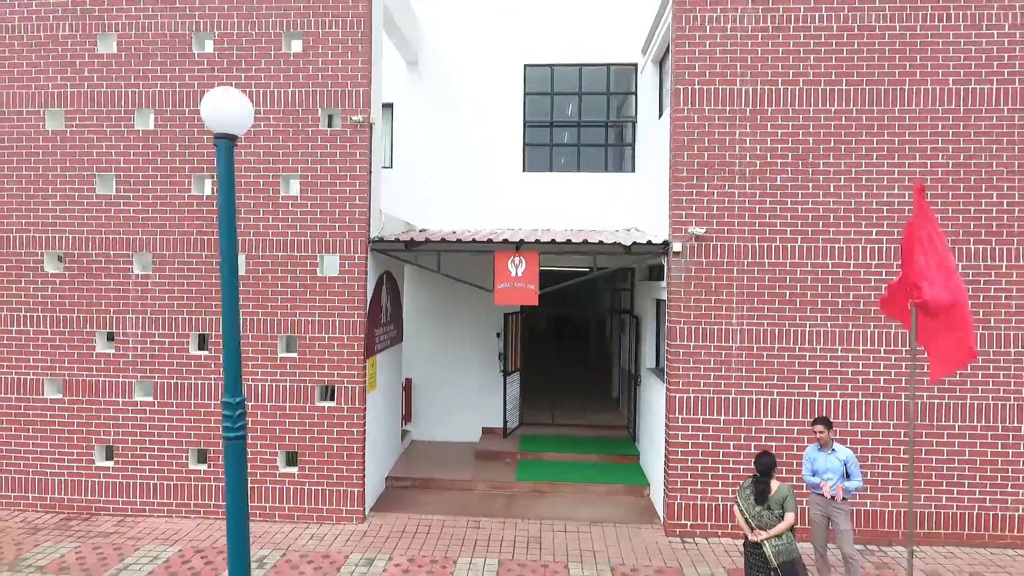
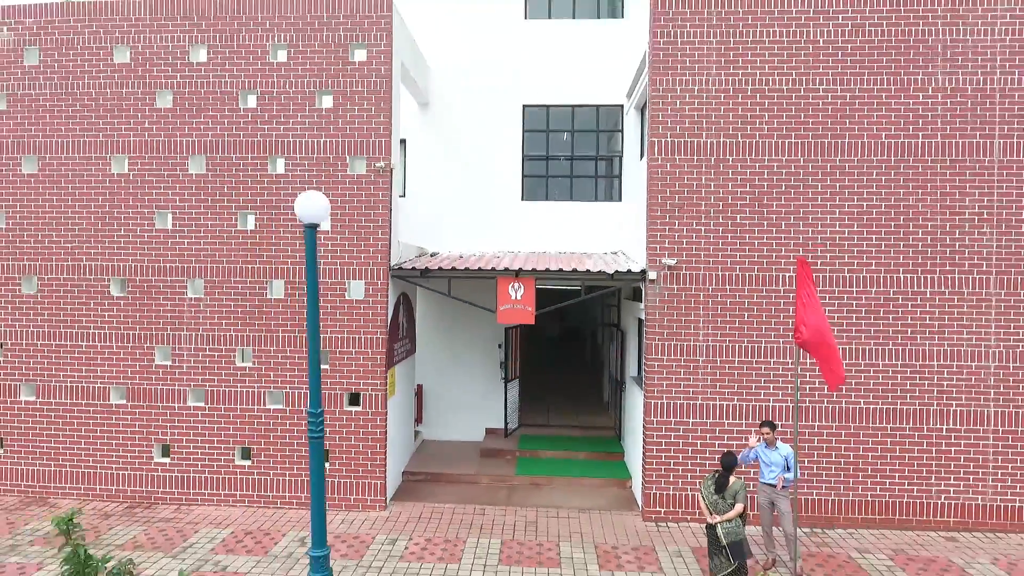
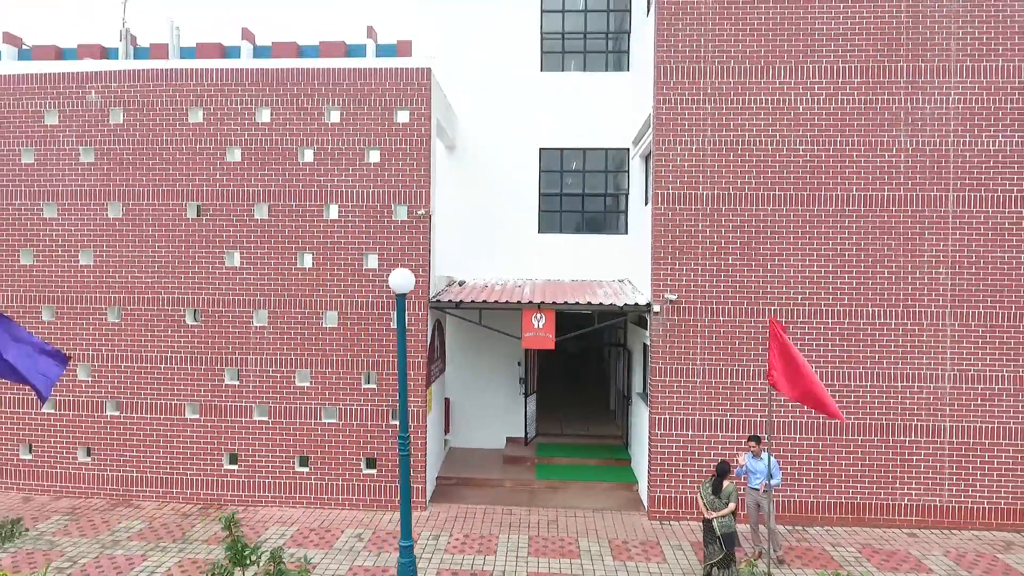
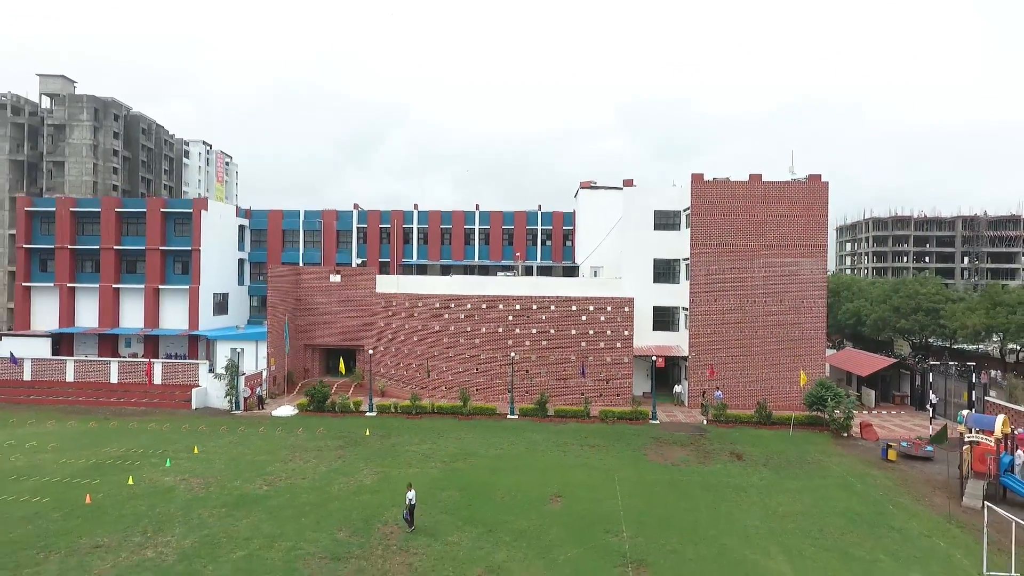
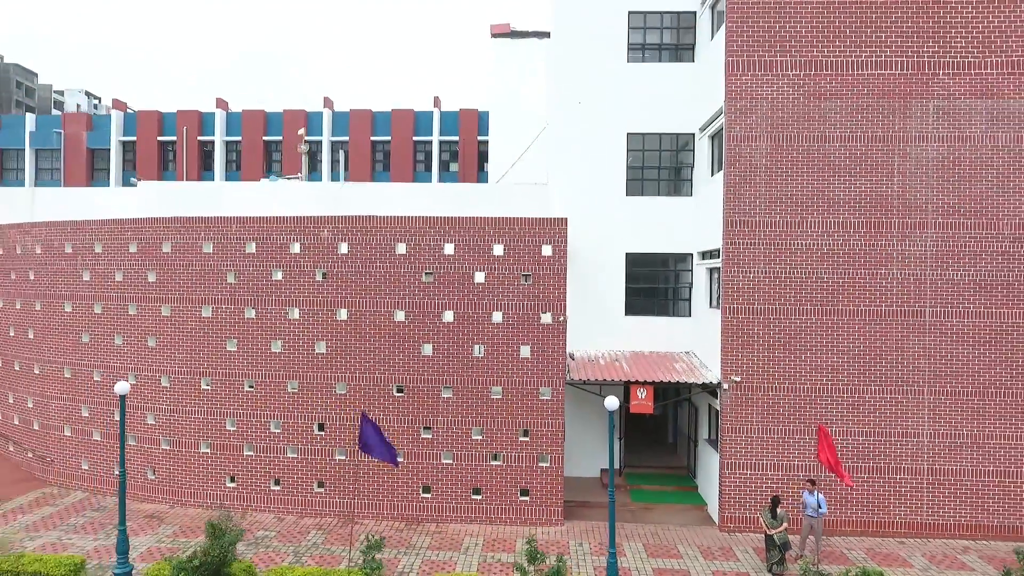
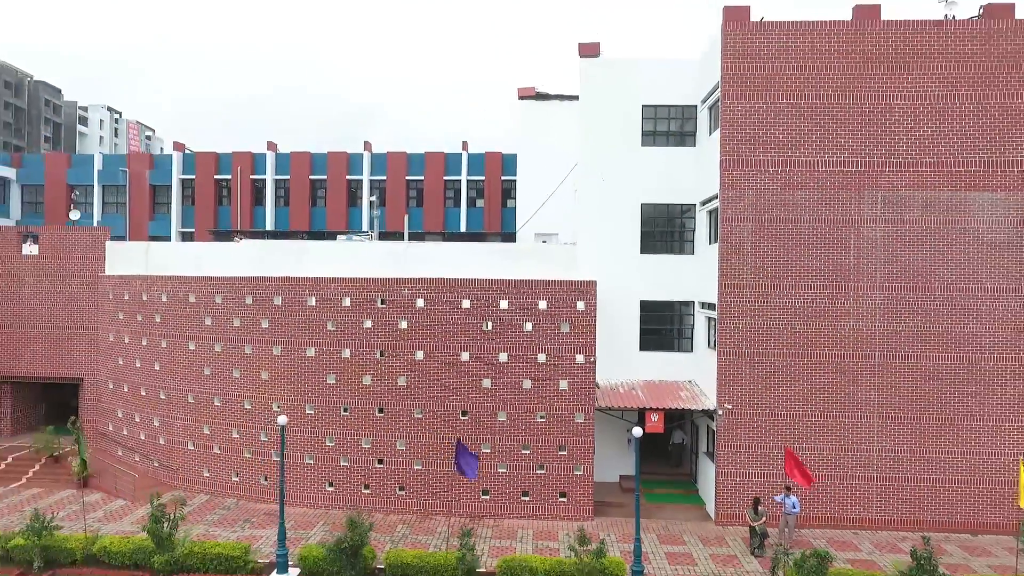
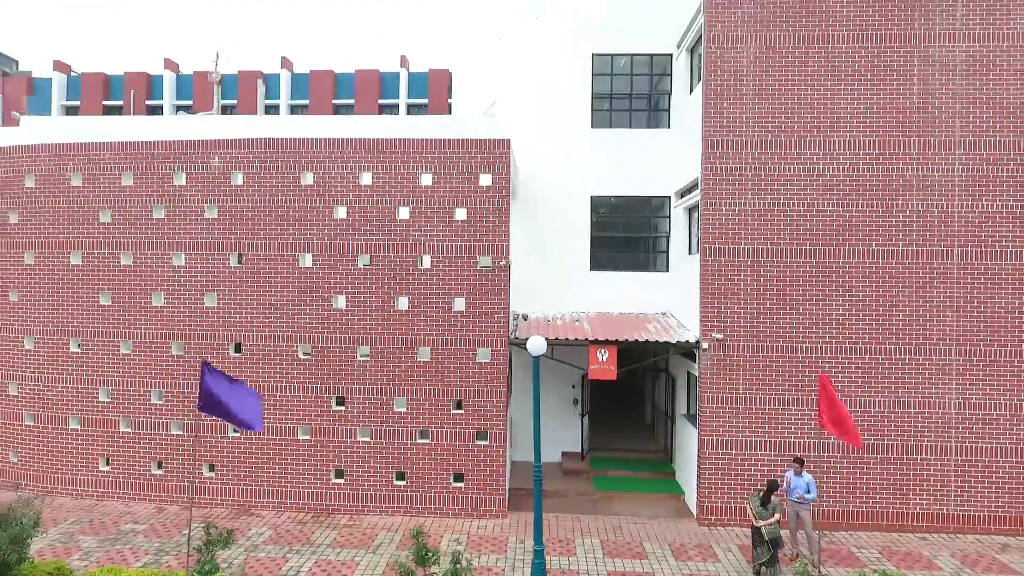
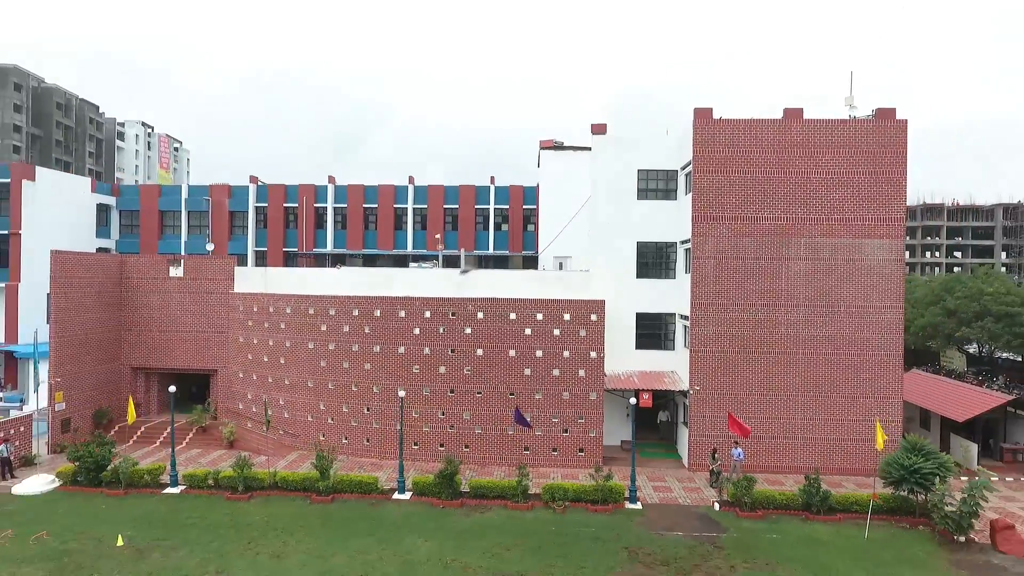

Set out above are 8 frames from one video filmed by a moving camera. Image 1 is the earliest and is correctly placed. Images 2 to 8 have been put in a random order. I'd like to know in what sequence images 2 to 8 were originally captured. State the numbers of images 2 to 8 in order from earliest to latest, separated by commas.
2, 3, 7, 5, 6, 8, 4
